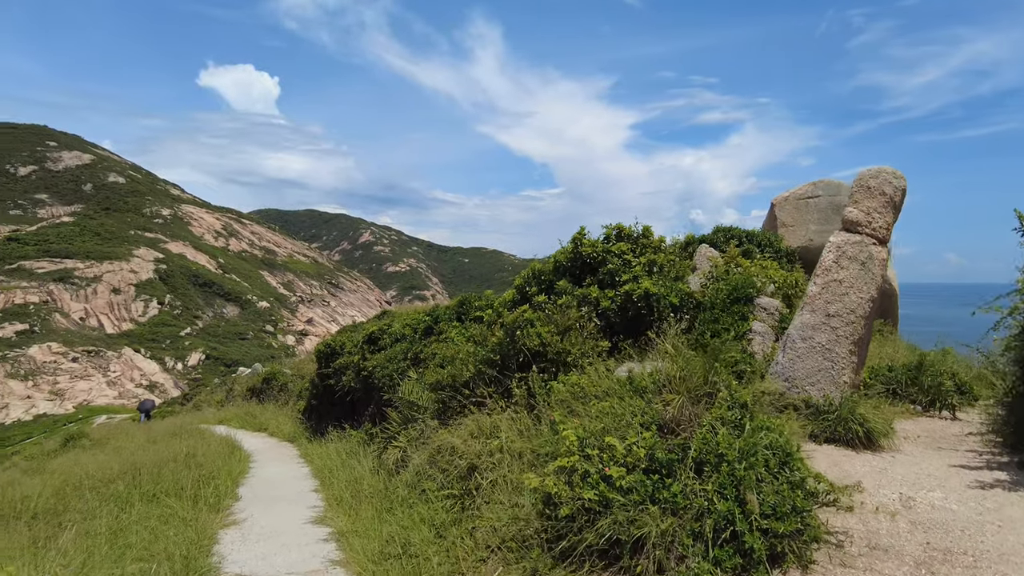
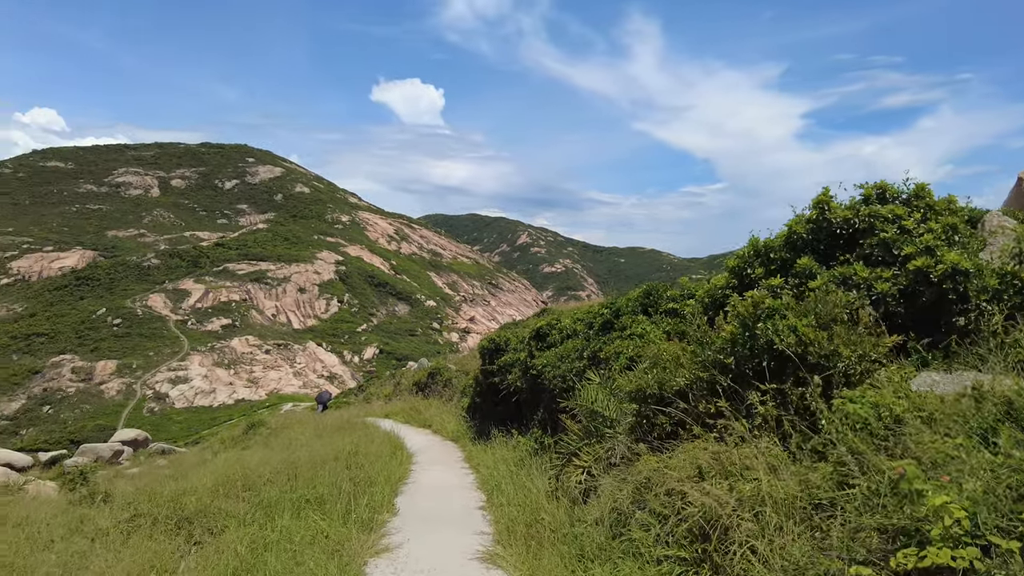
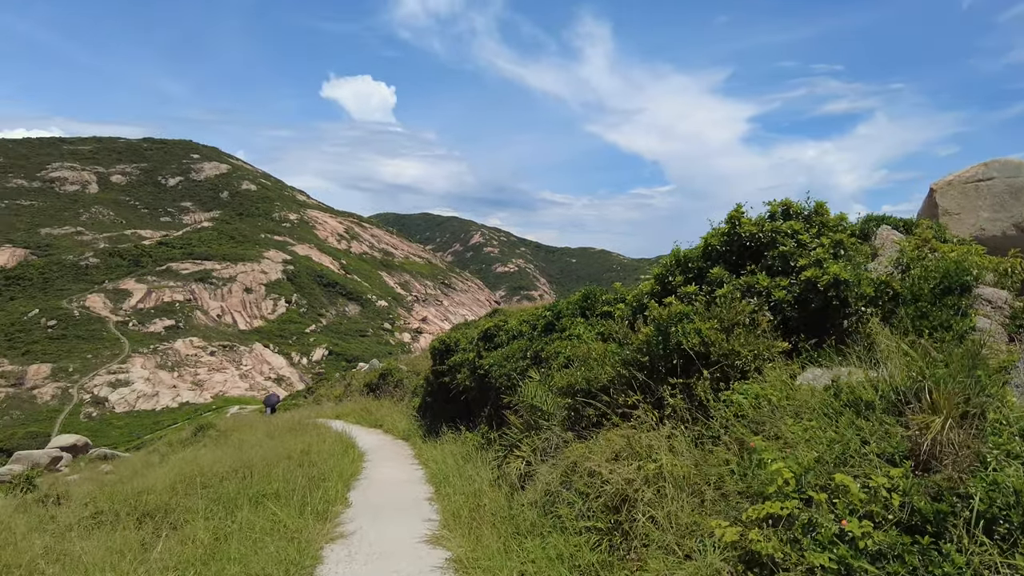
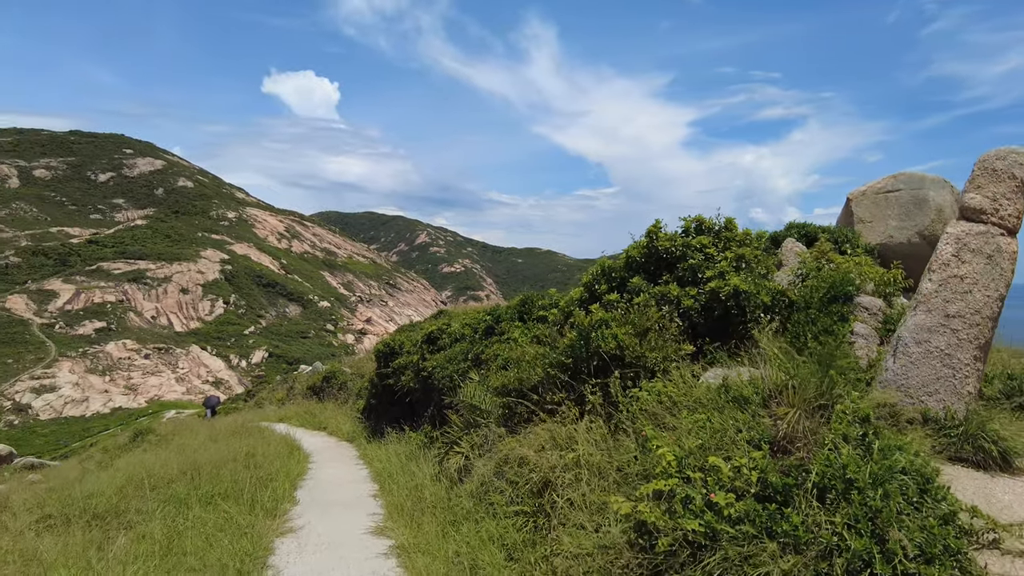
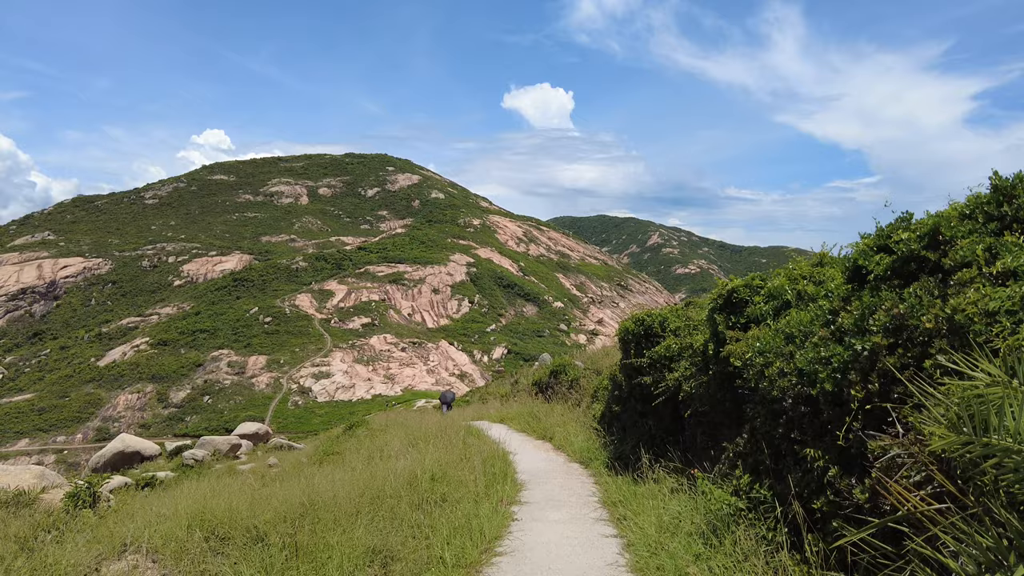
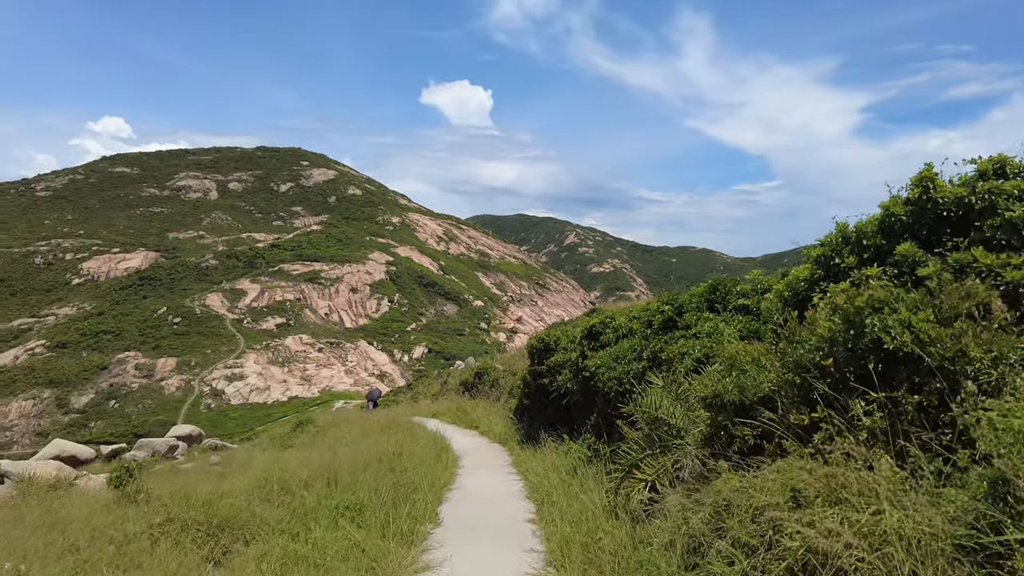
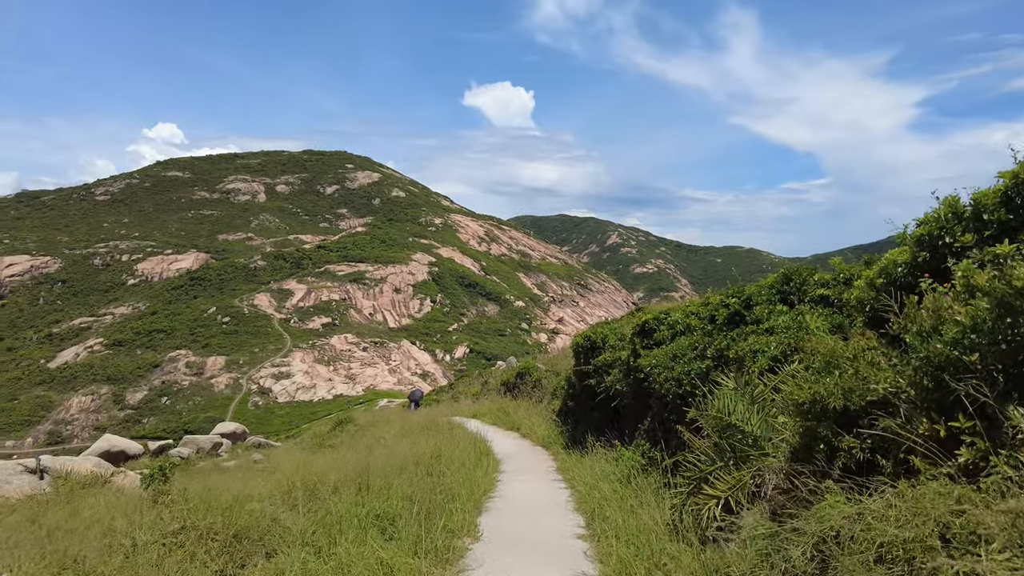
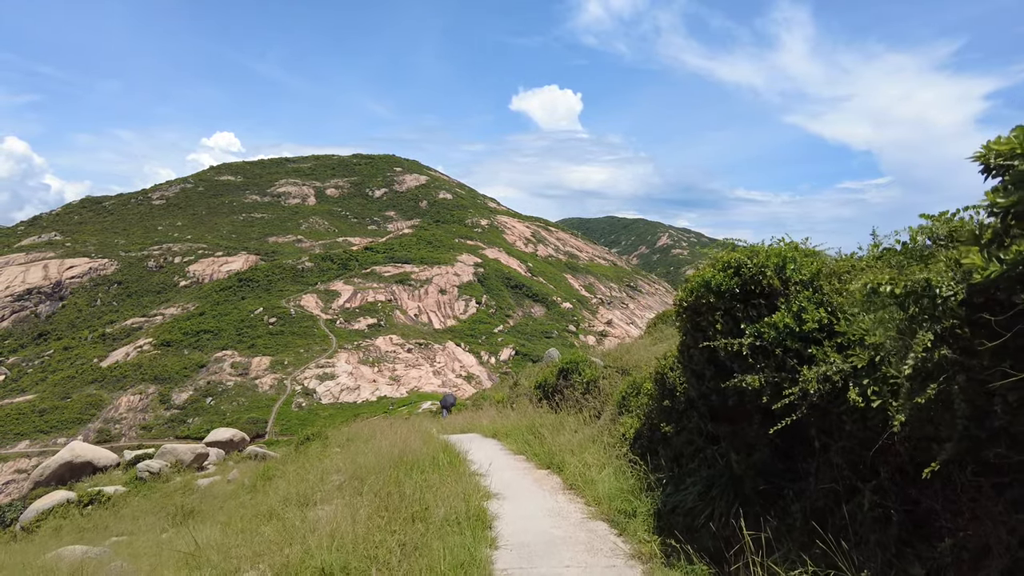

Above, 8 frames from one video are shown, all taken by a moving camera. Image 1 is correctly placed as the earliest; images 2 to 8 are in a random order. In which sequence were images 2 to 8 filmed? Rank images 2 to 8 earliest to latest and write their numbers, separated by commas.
4, 3, 2, 6, 7, 5, 8
